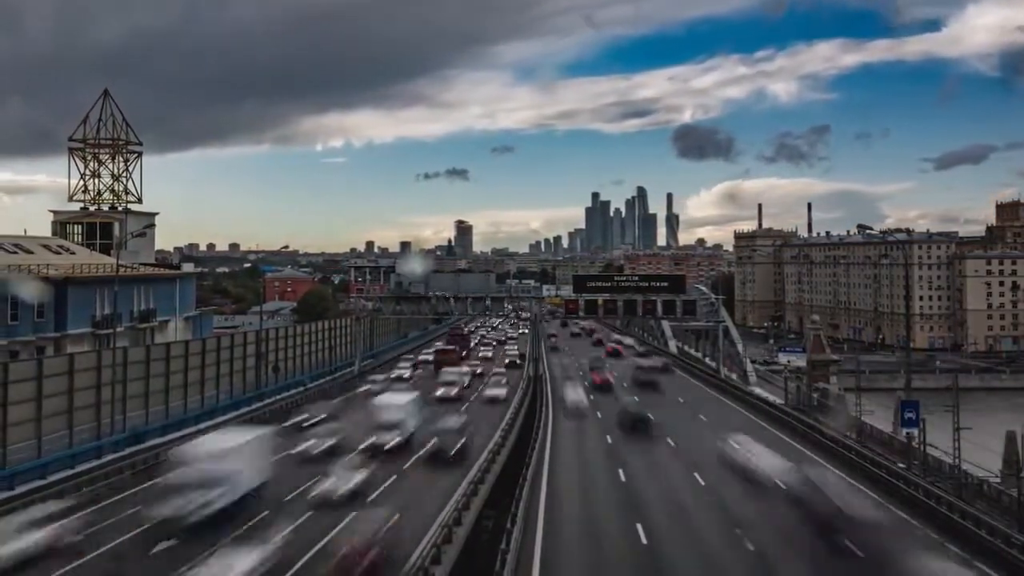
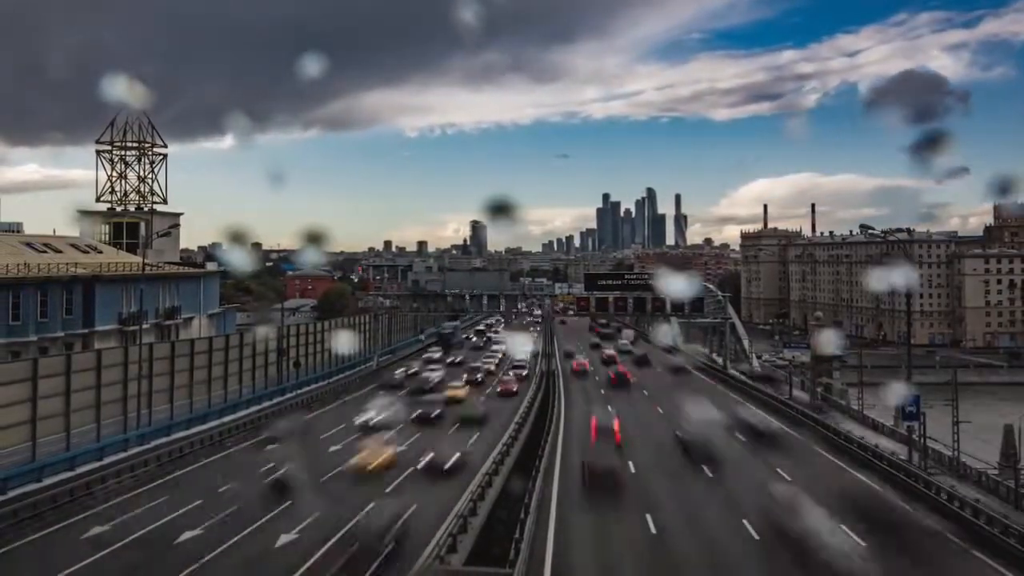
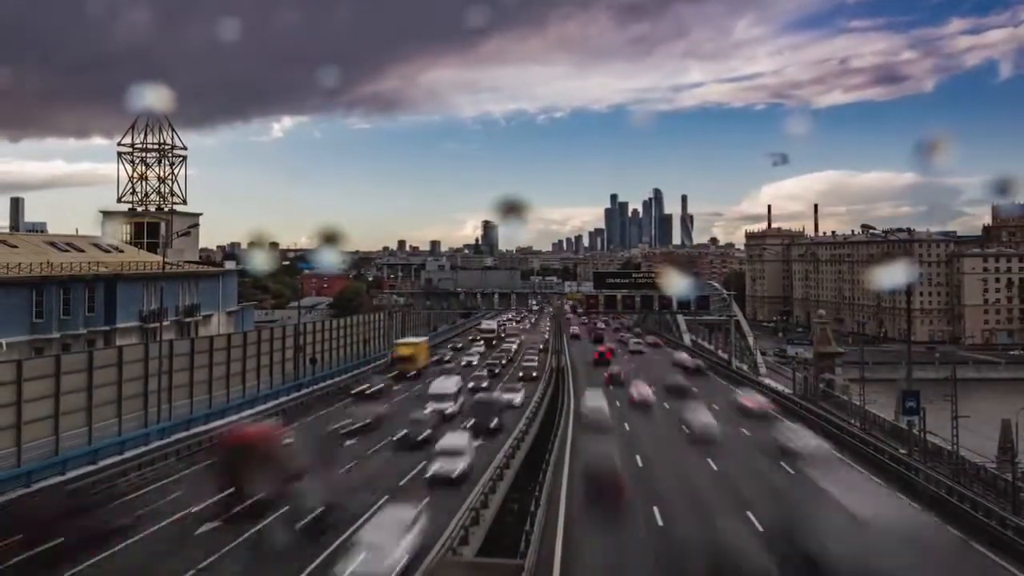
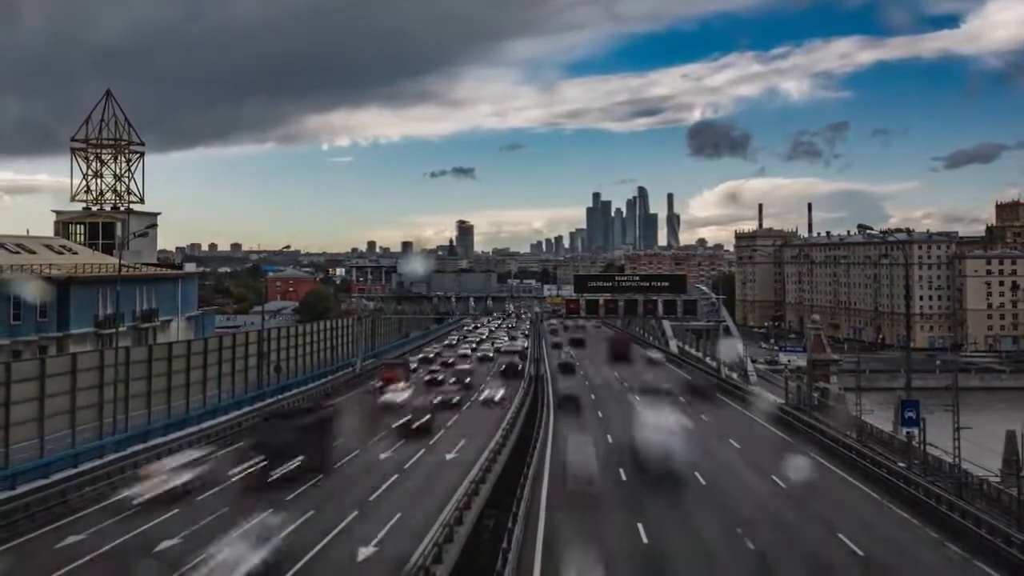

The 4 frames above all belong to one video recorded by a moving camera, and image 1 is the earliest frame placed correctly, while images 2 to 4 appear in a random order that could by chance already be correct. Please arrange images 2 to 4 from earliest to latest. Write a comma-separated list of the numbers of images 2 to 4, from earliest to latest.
4, 2, 3
